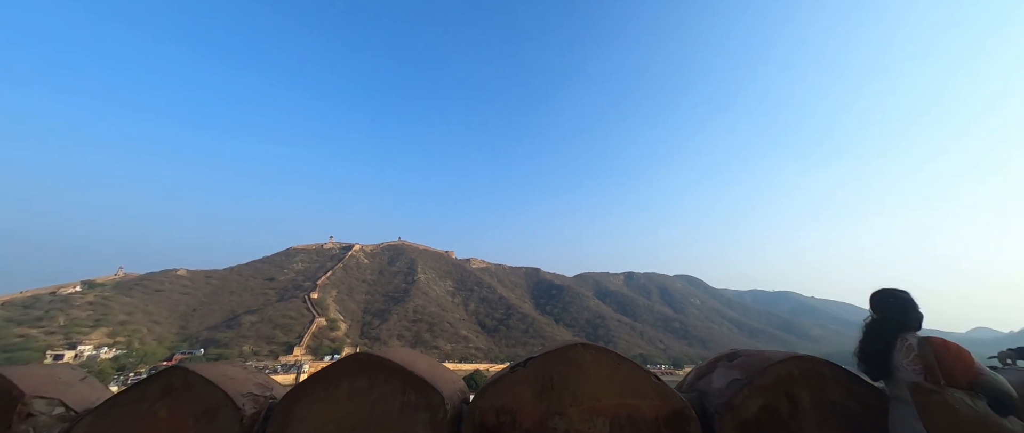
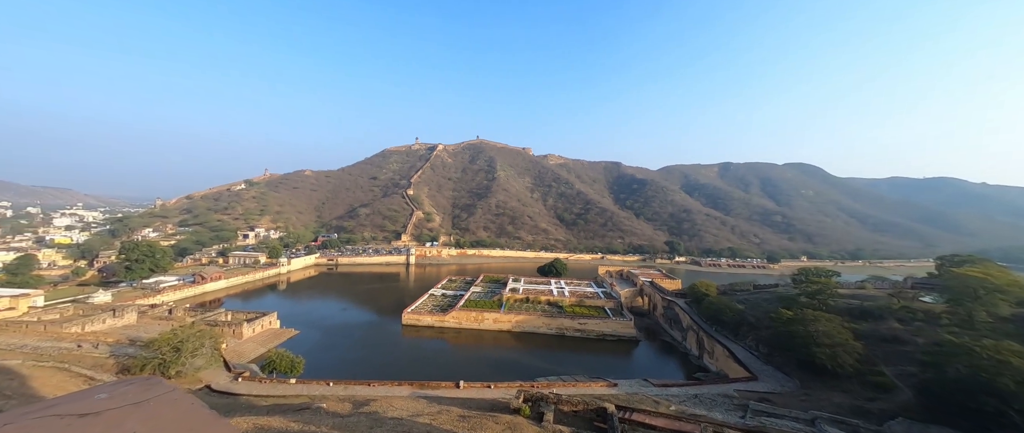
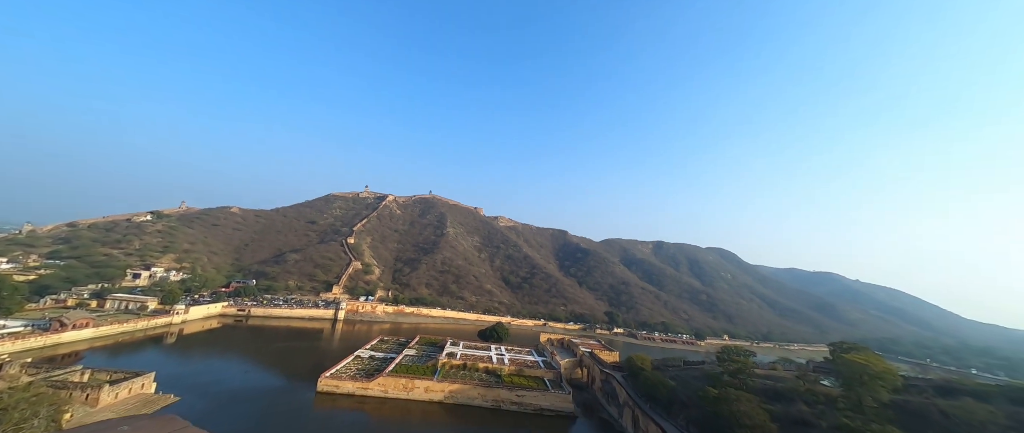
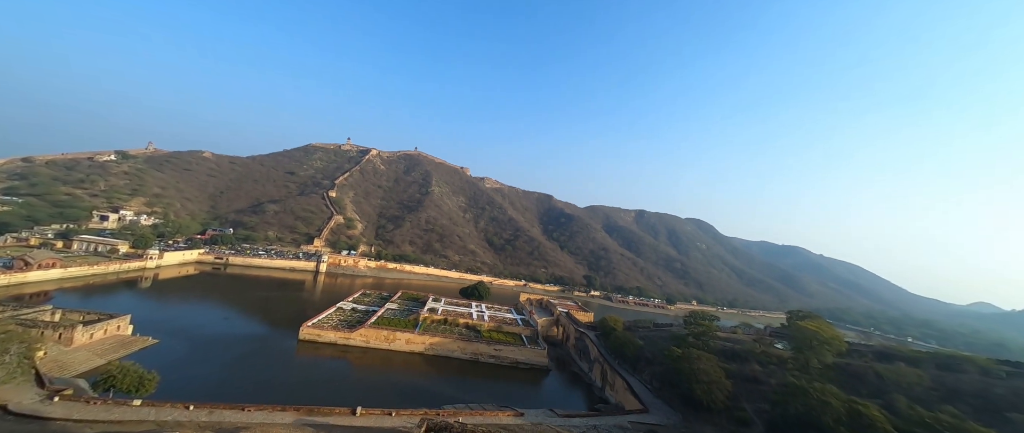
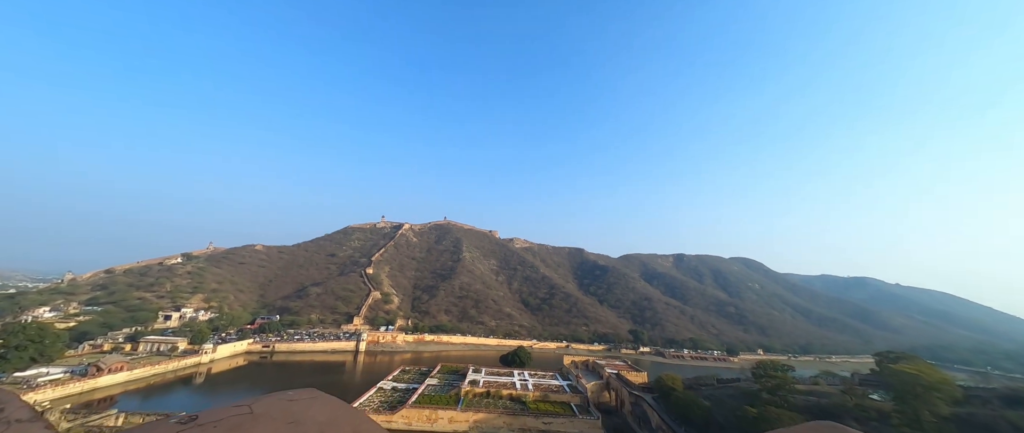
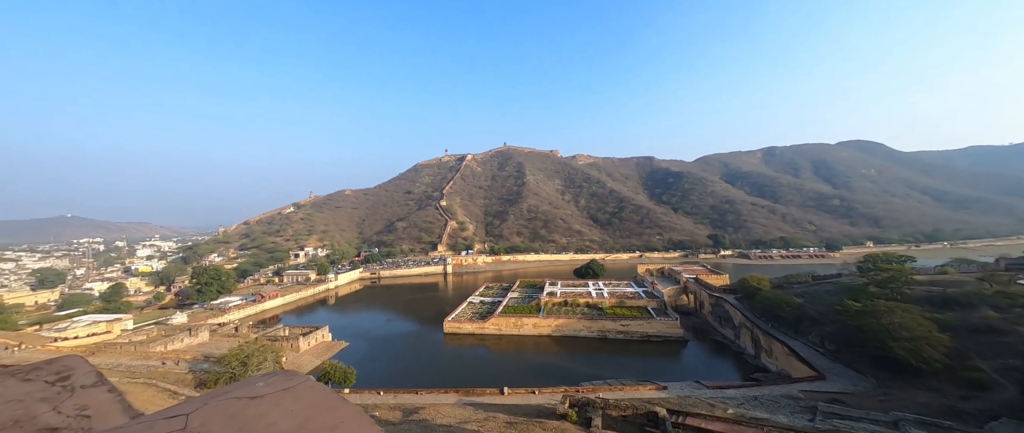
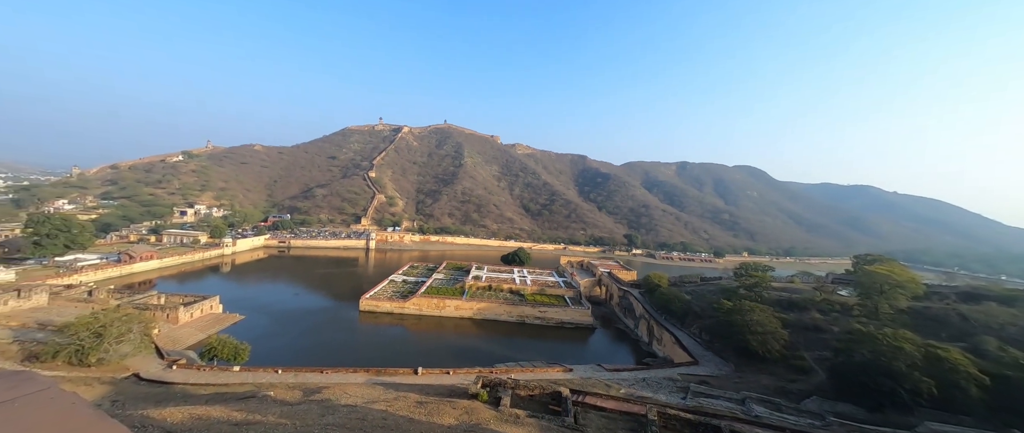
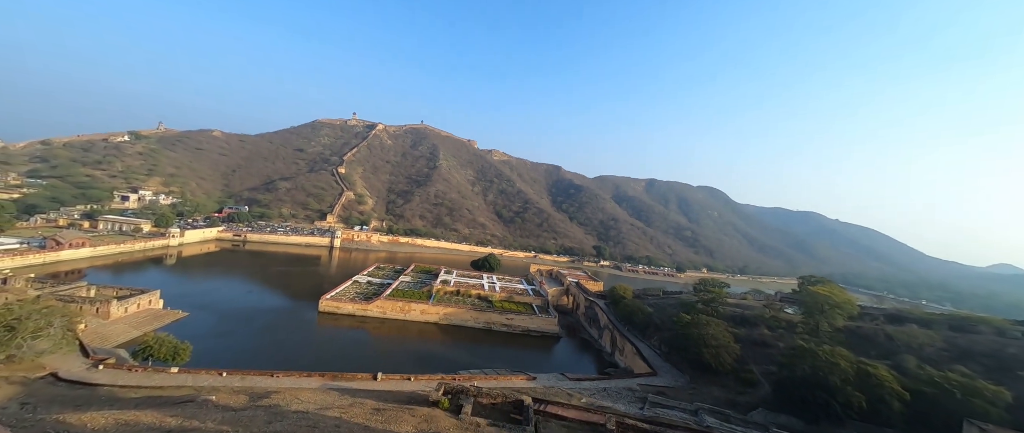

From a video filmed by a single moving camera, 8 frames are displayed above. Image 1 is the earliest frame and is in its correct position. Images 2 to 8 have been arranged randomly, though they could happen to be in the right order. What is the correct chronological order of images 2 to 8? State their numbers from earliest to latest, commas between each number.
5, 3, 4, 8, 7, 2, 6
